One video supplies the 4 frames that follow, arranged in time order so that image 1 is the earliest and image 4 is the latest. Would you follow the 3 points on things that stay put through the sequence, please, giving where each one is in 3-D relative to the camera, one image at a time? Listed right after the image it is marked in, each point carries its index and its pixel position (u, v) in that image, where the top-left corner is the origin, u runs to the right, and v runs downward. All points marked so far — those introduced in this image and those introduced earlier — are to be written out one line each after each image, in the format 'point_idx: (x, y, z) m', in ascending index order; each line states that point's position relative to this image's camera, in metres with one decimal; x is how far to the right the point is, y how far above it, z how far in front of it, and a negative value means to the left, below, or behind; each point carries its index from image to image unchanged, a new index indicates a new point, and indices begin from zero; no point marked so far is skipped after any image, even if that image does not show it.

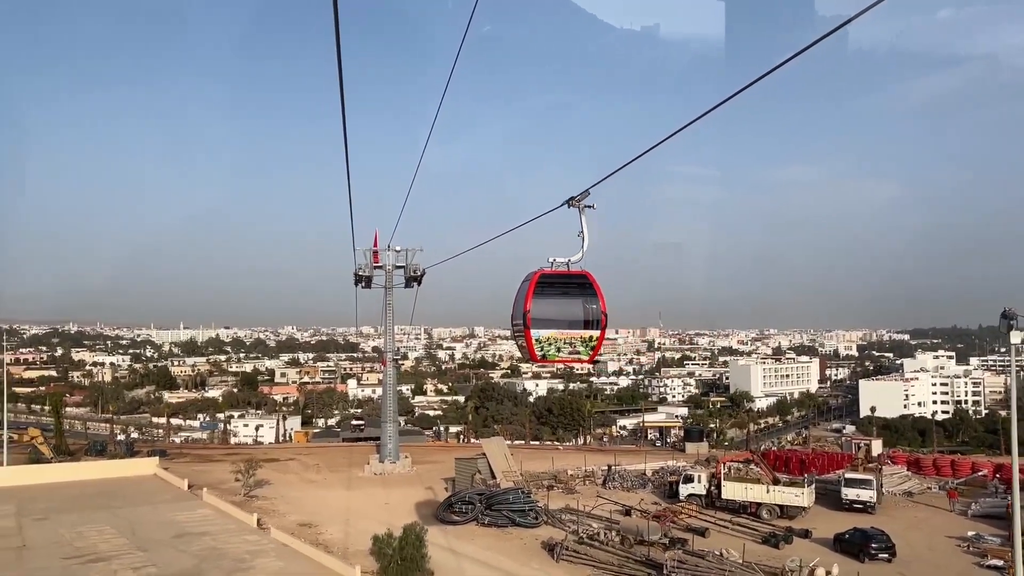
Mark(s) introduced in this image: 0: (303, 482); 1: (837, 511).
0: (-4.5, -4.2, +18.5) m
1: (+5.7, -3.9, +15.1) m
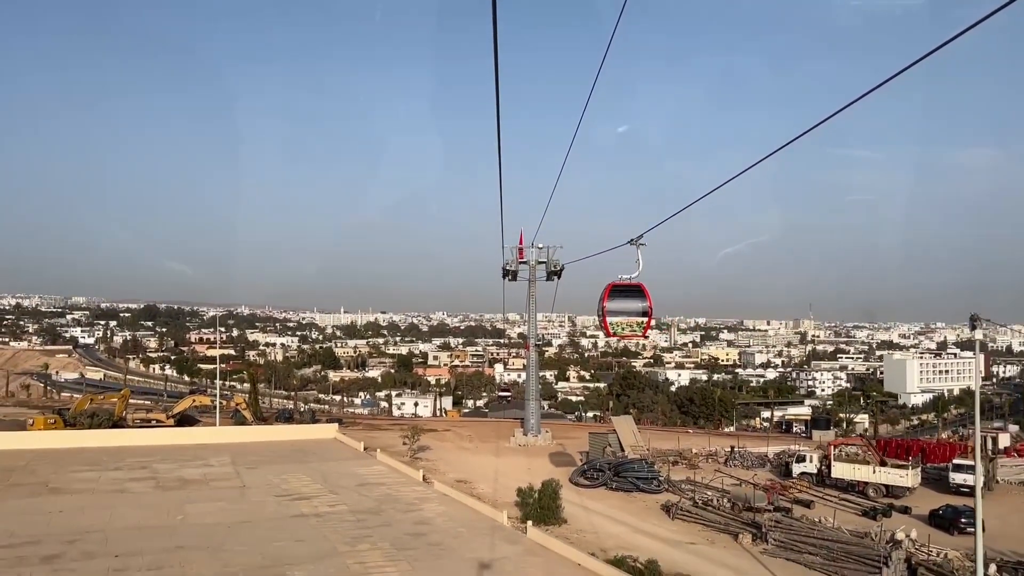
0: (-1.4, -4.0, +21.2) m
1: (+8.2, -3.9, +16.2) m
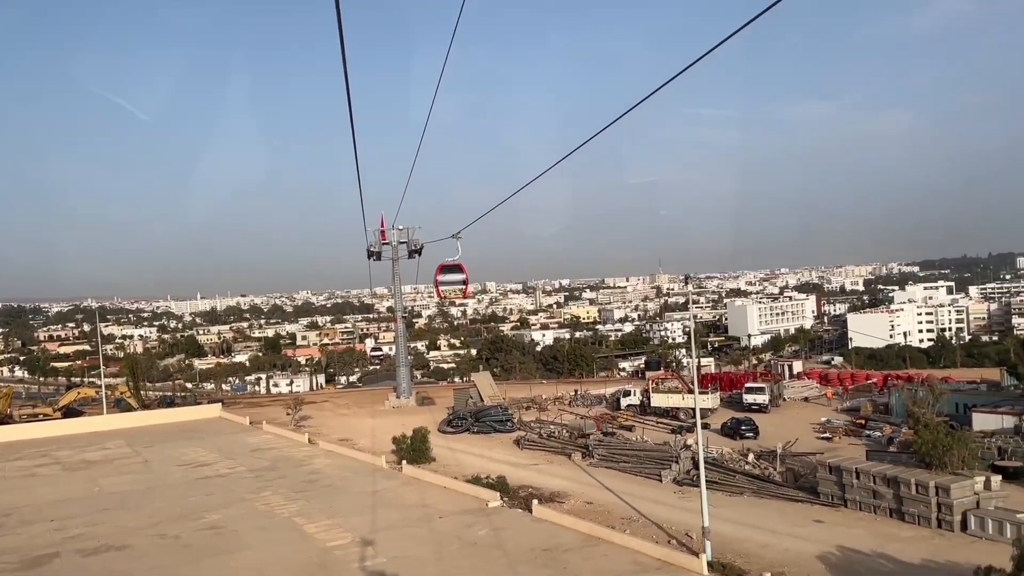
0: (-4.9, -3.5, +23.6) m
1: (+5.4, -2.9, +20.1) m
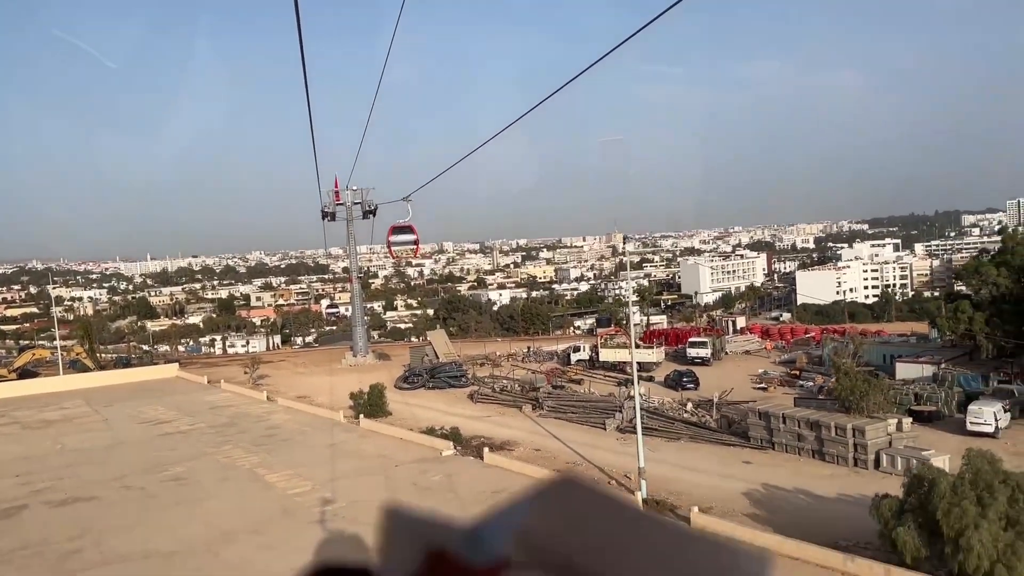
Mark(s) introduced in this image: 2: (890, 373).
0: (-6.1, -2.4, +24.0) m
1: (+4.2, -1.9, +21.0) m
2: (+7.6, -1.7, +17.2) m
